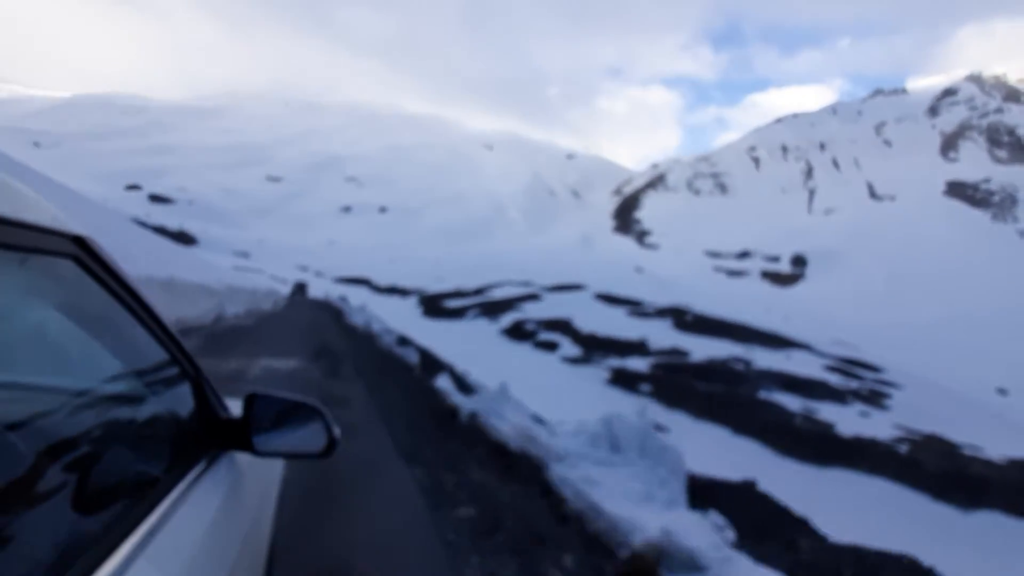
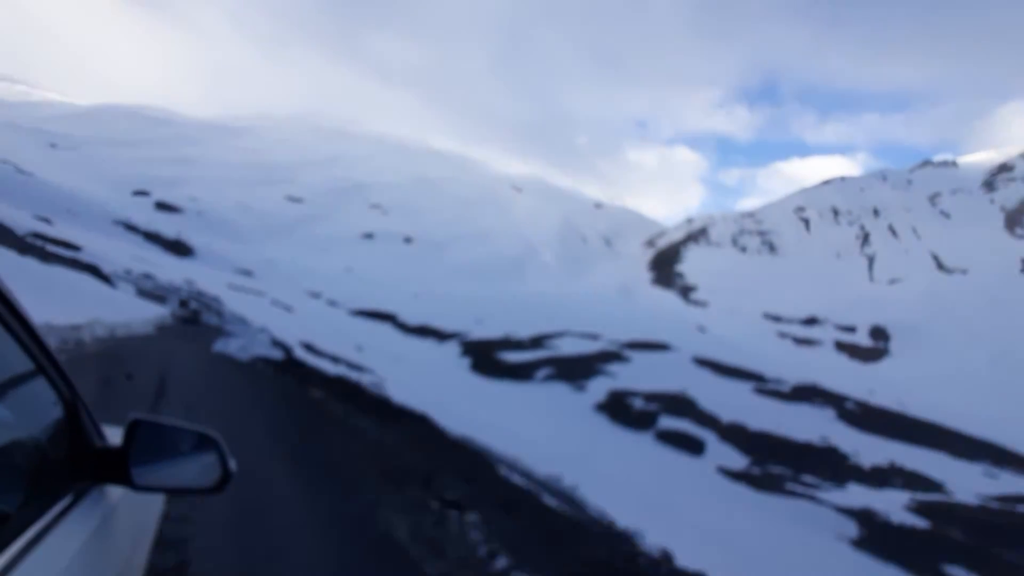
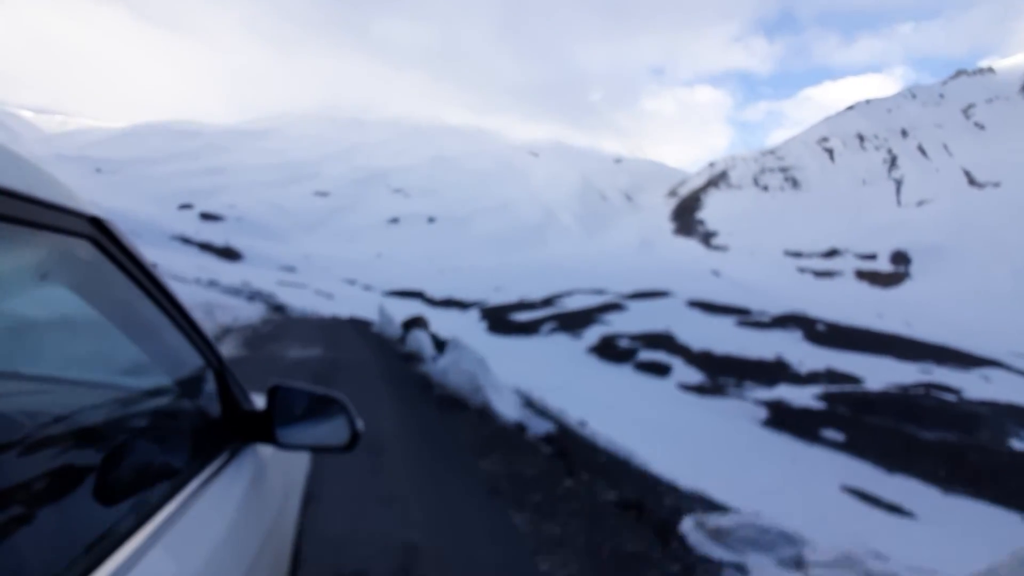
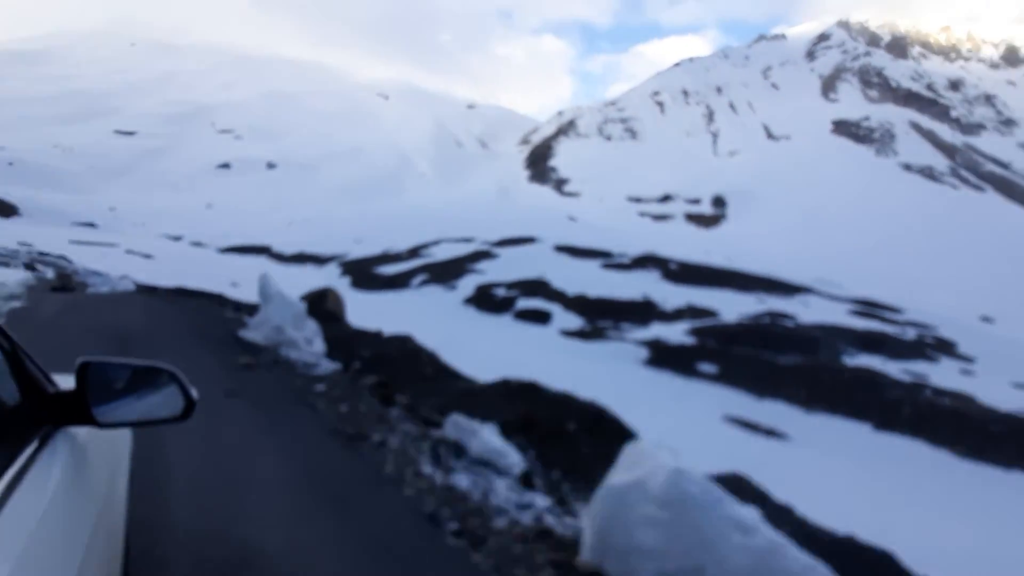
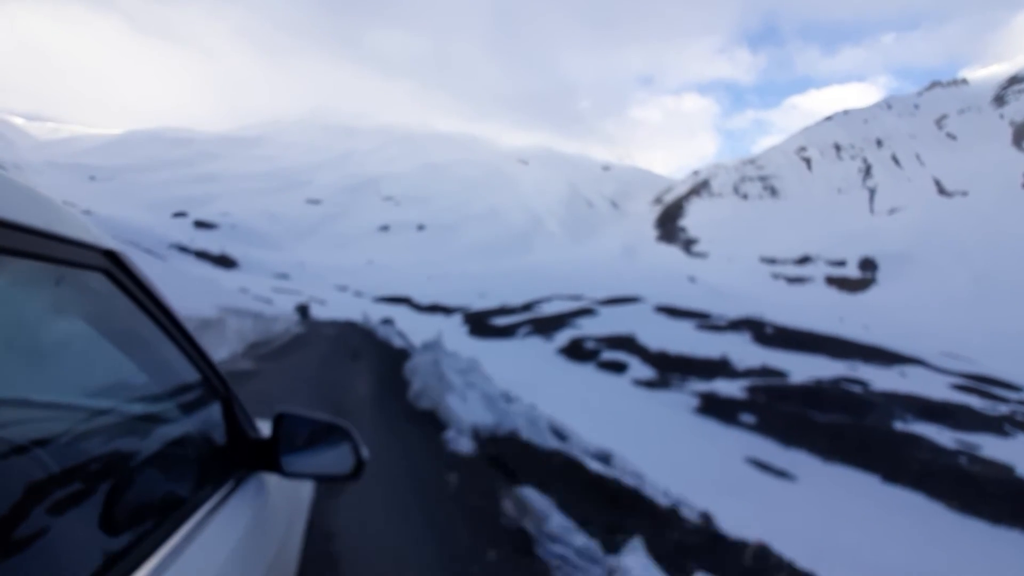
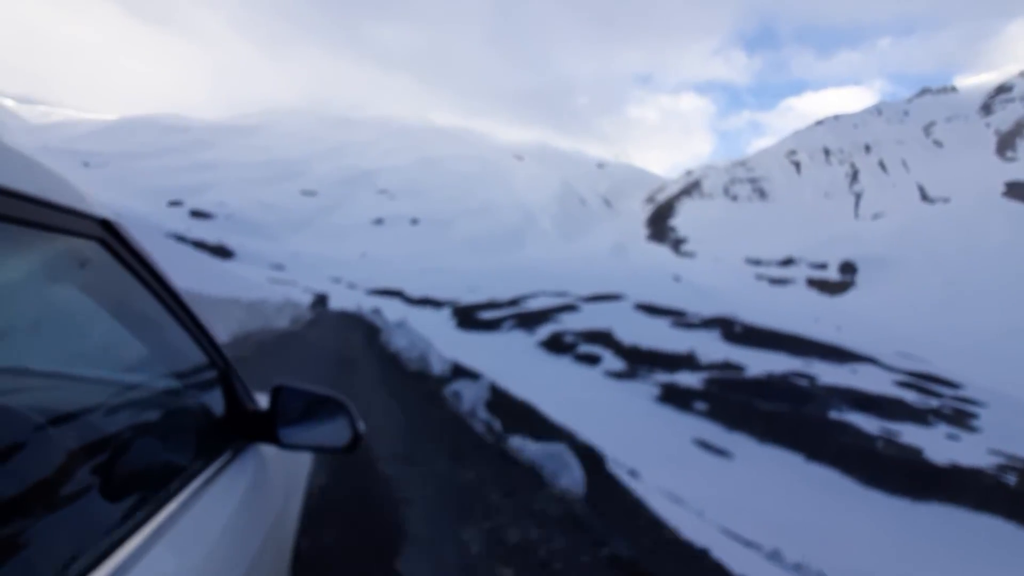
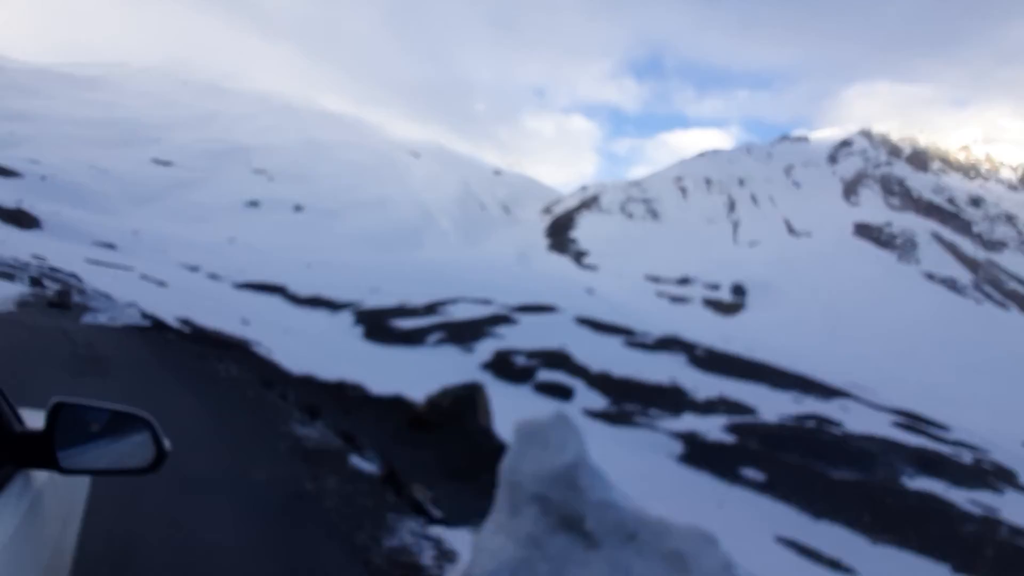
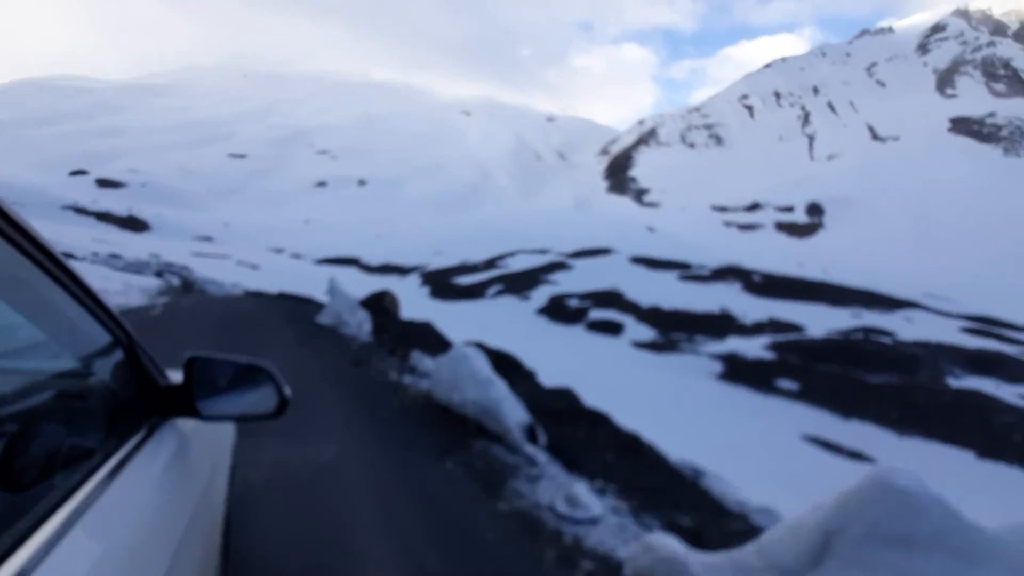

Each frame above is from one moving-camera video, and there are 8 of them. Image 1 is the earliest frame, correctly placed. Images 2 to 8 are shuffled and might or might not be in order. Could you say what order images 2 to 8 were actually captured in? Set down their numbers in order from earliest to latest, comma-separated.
6, 5, 3, 8, 4, 7, 2
